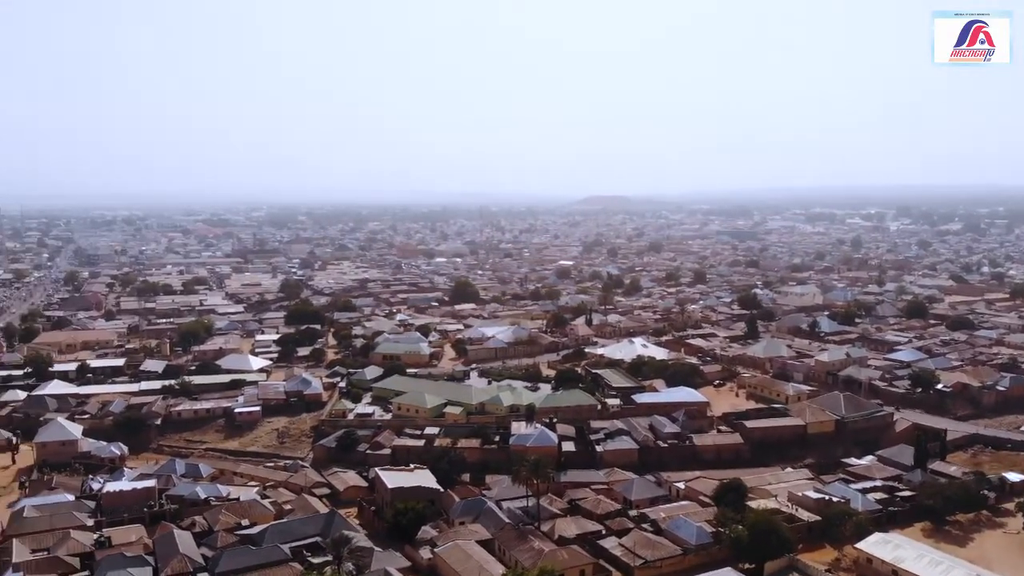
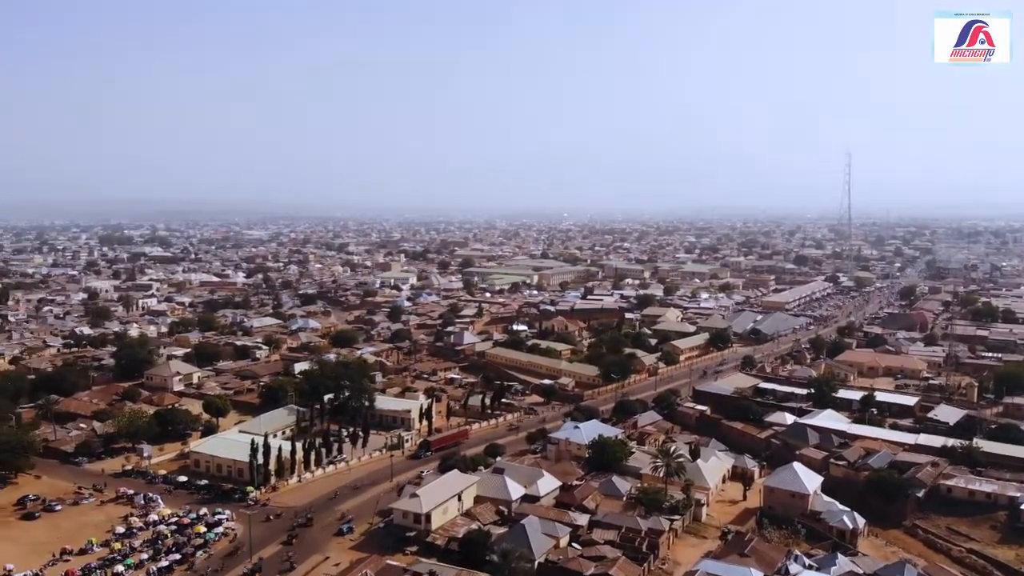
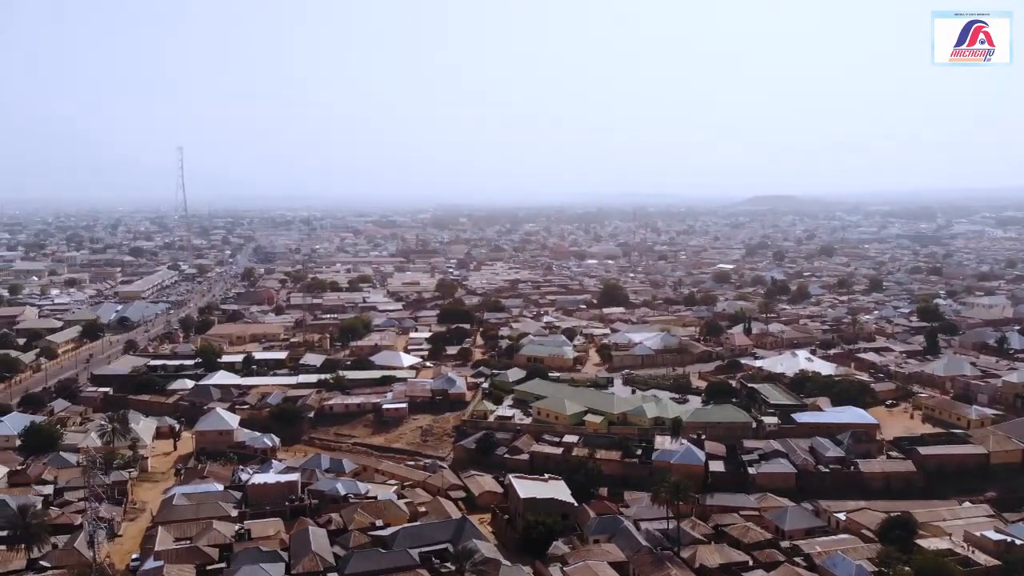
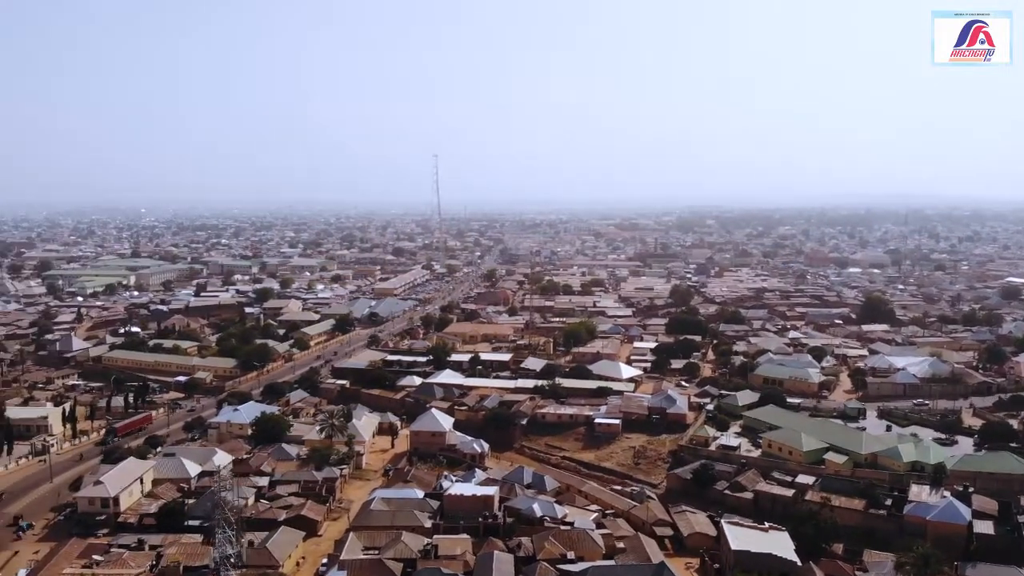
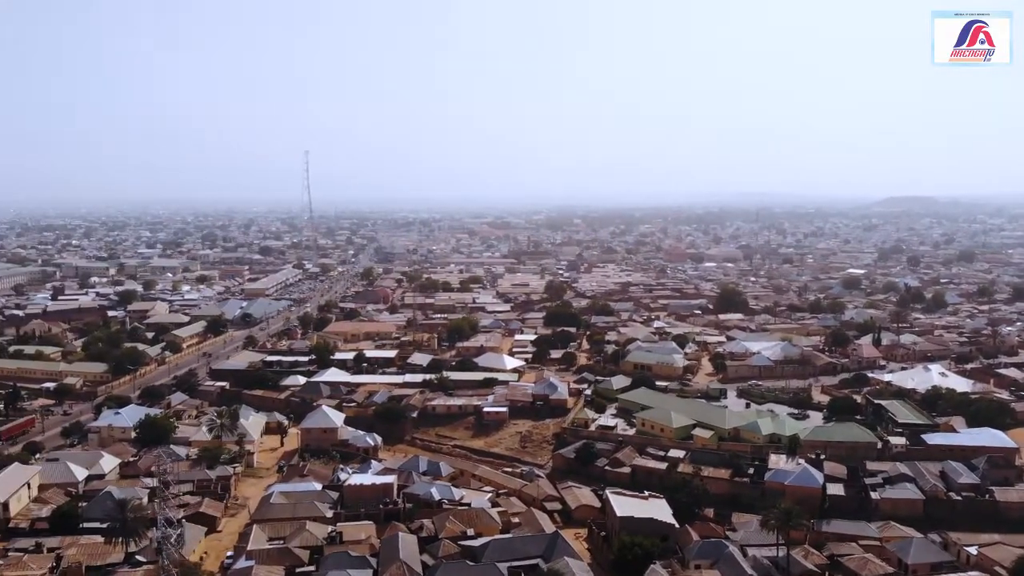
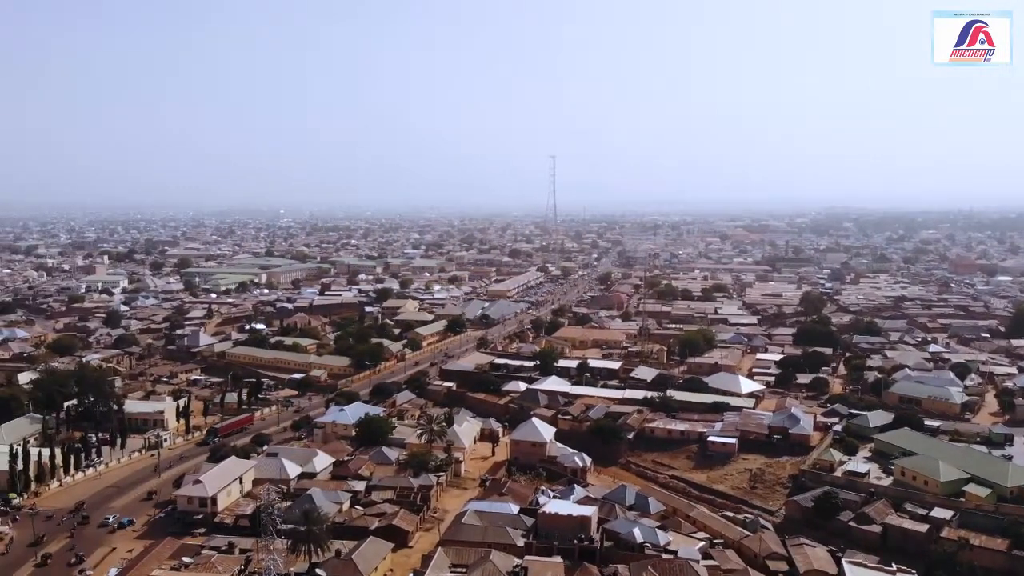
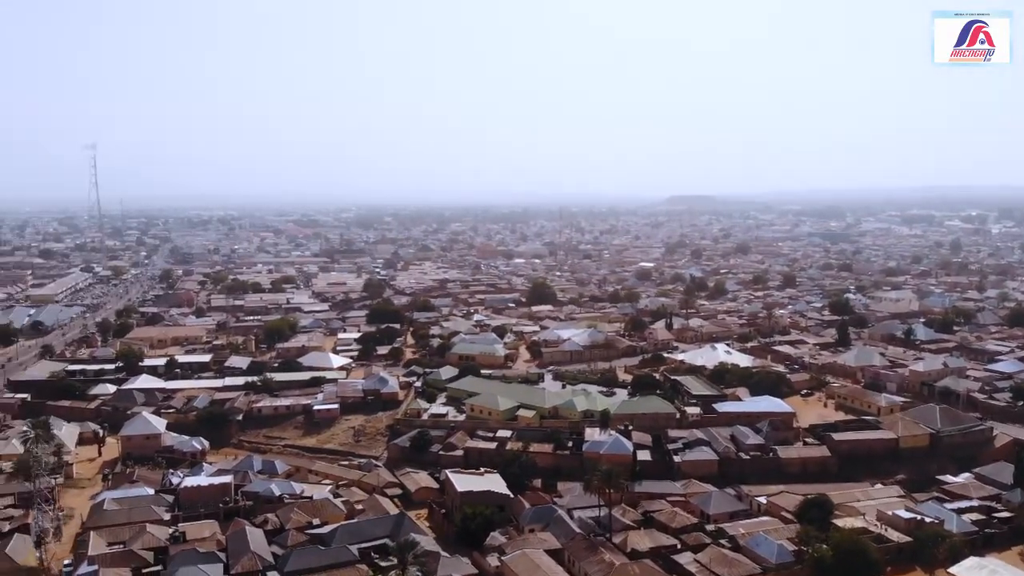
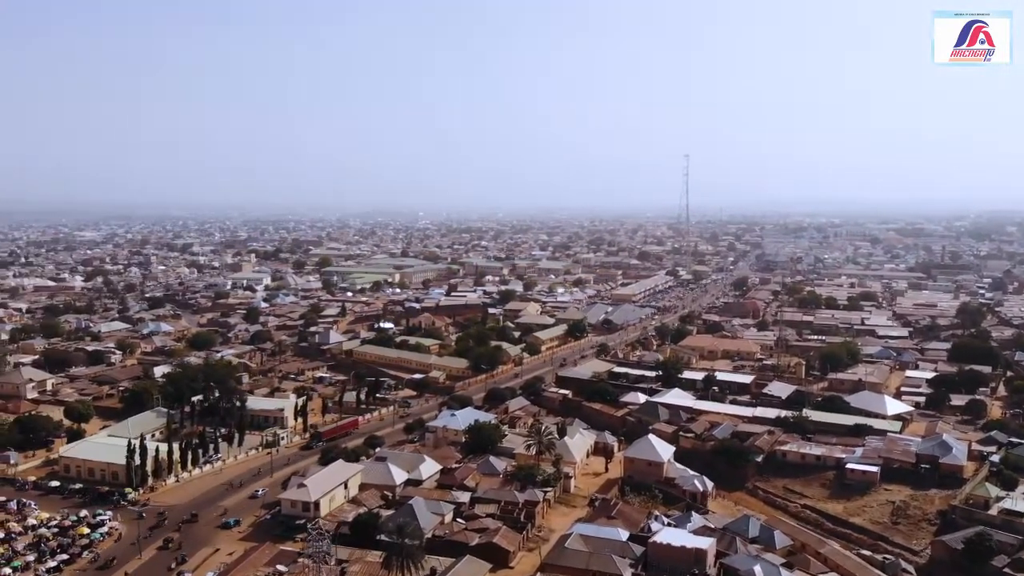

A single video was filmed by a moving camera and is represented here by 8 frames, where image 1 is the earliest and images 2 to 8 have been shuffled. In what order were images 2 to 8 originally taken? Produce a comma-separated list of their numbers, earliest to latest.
7, 3, 5, 4, 6, 8, 2
